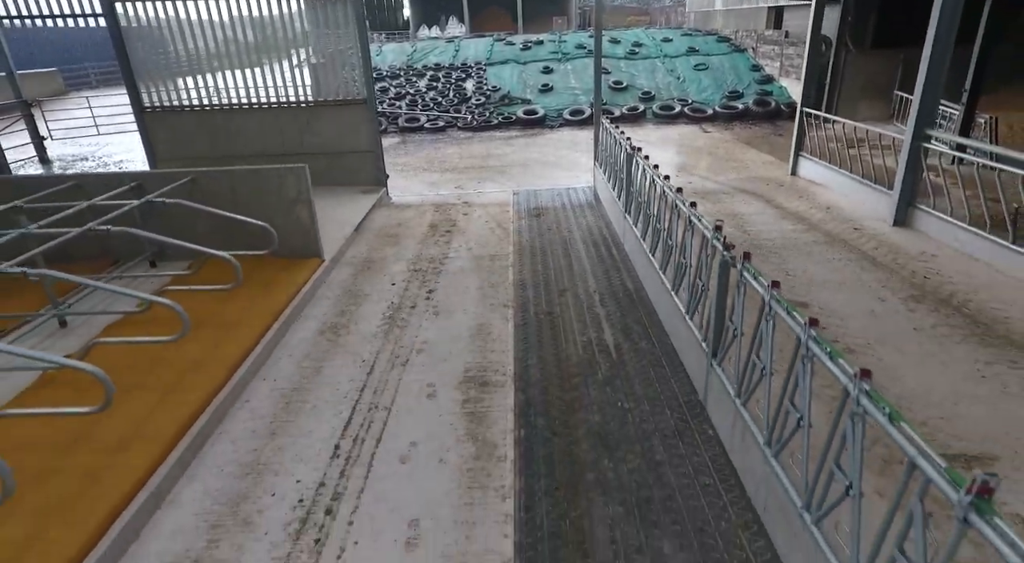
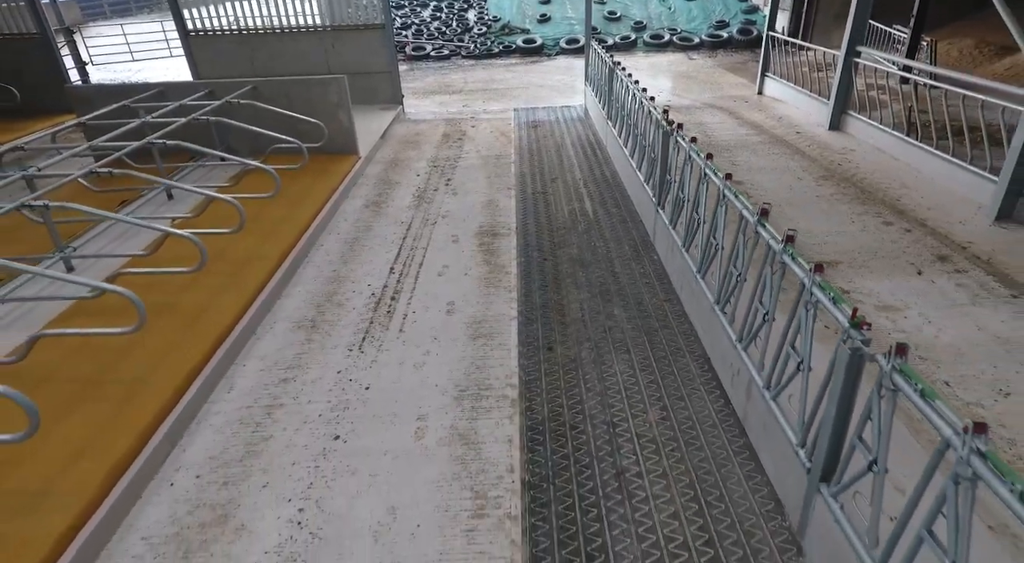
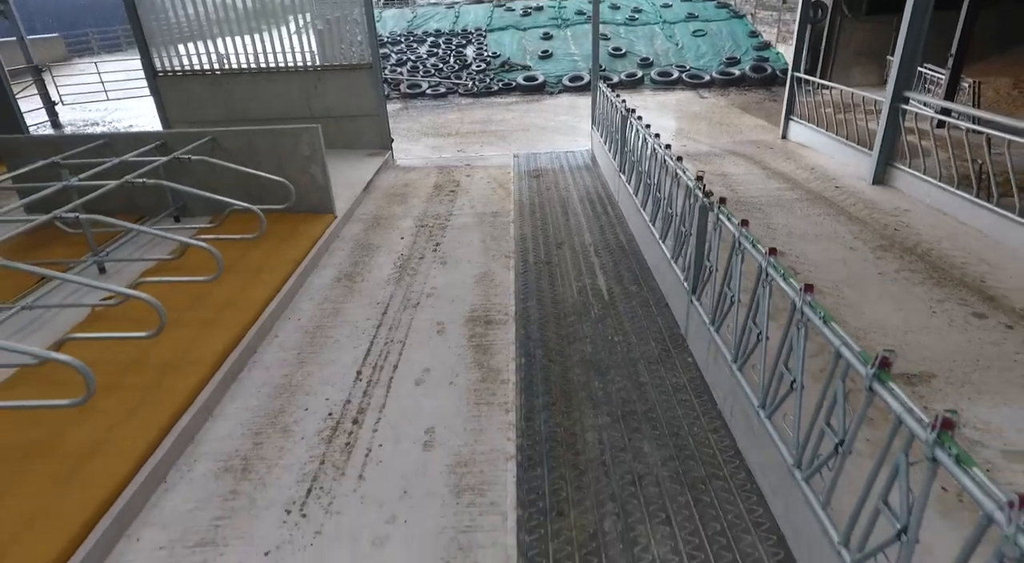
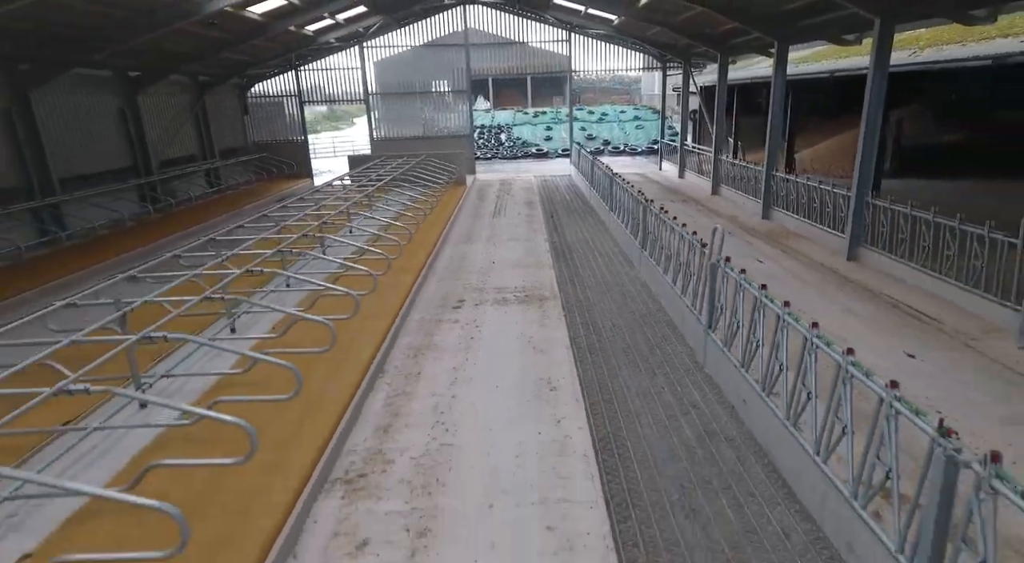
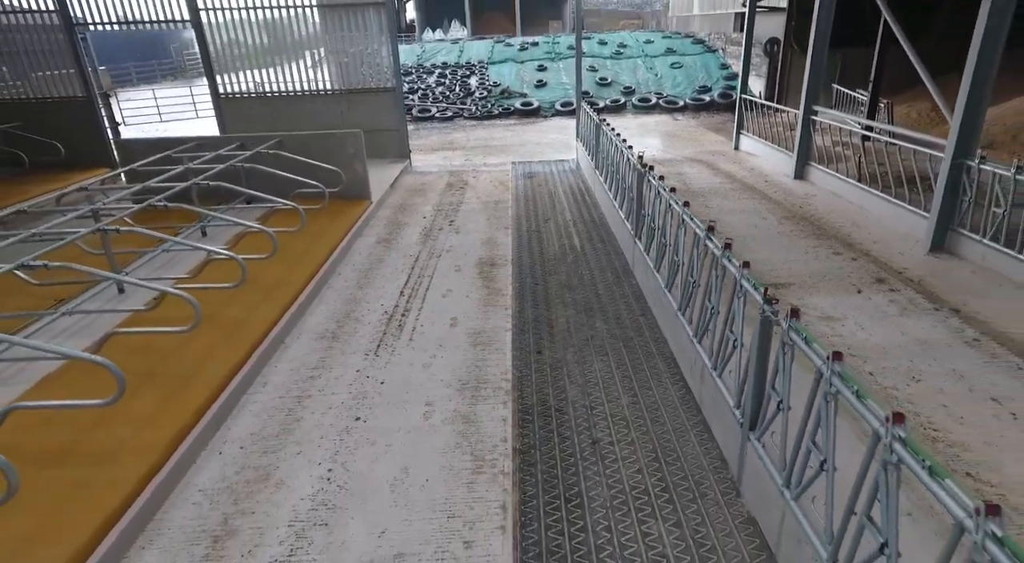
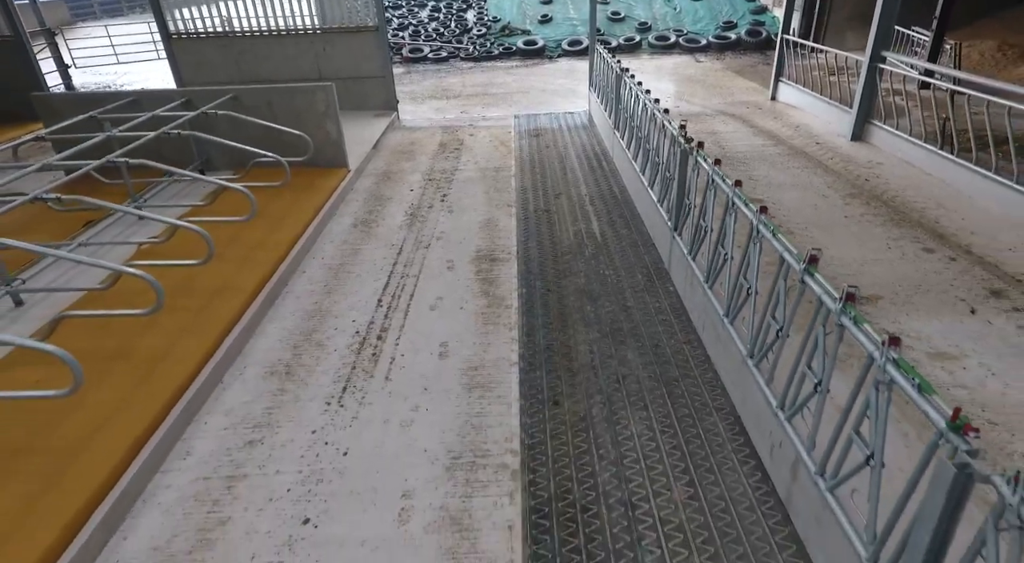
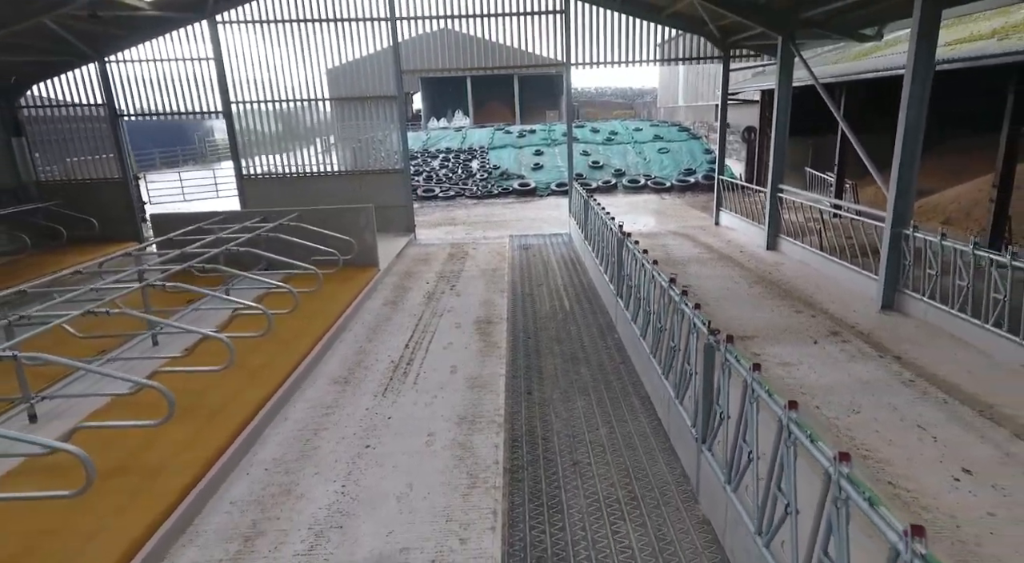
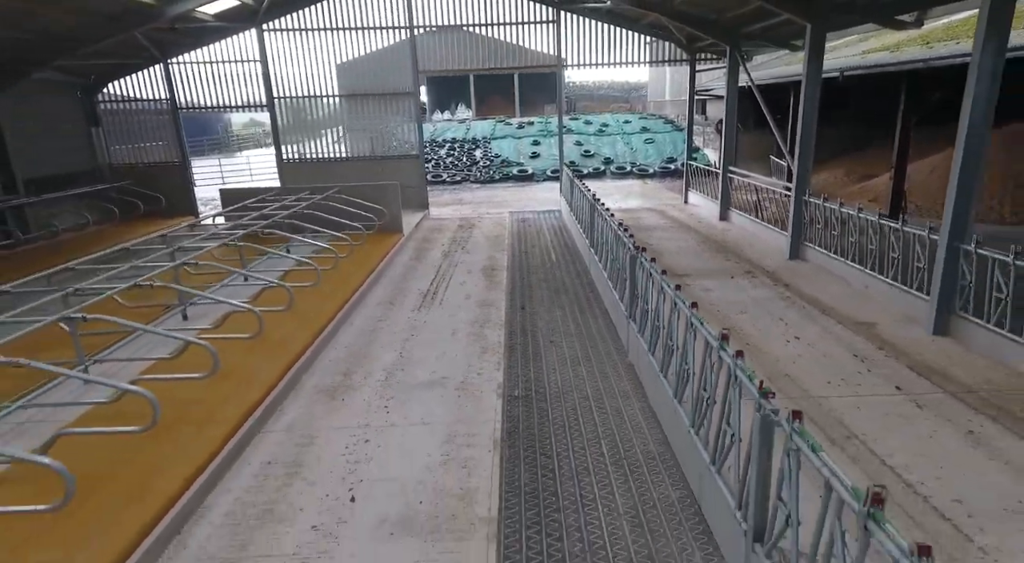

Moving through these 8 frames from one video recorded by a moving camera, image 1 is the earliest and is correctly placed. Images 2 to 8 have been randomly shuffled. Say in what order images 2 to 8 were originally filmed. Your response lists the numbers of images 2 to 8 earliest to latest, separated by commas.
3, 6, 2, 5, 7, 8, 4
